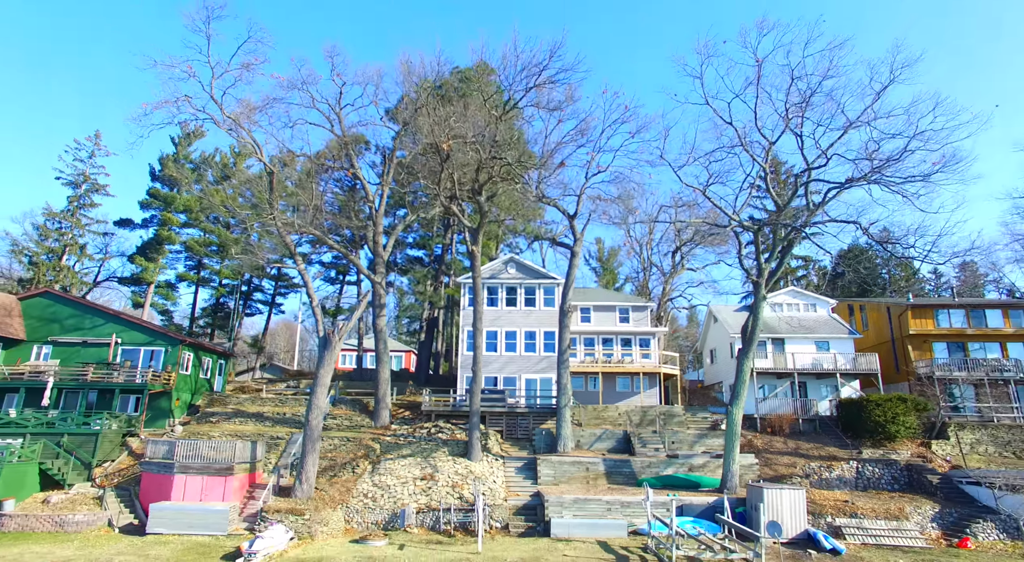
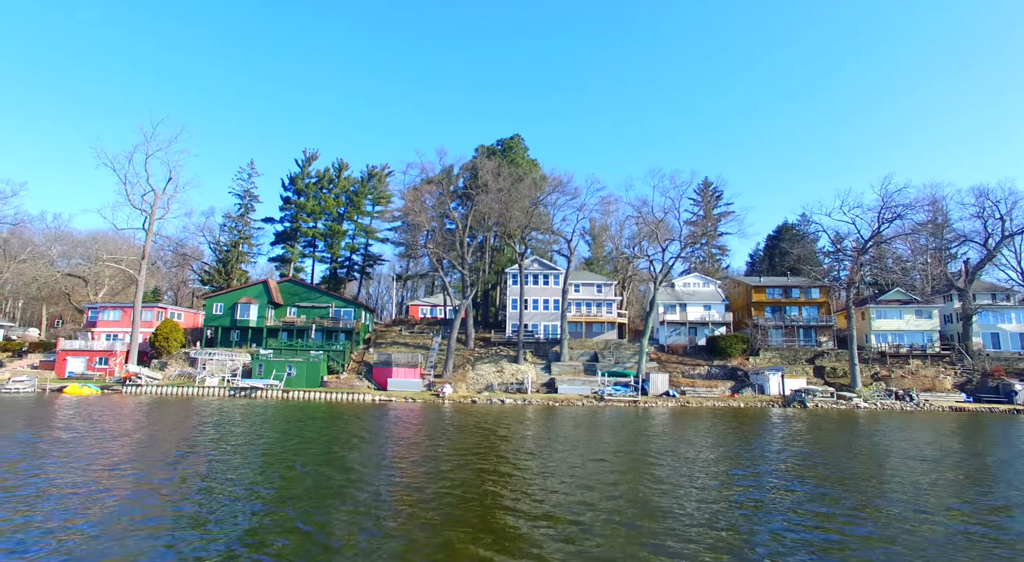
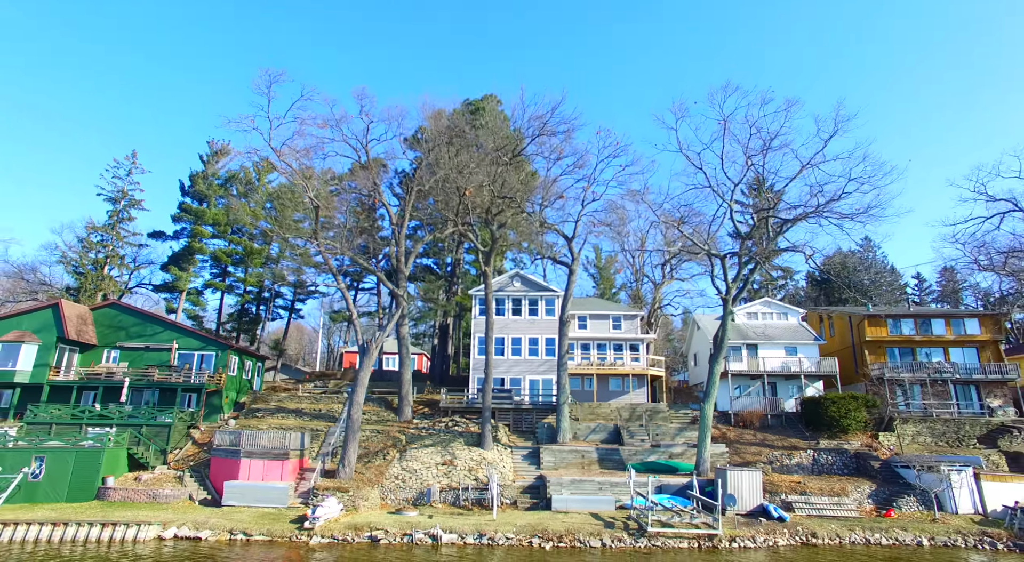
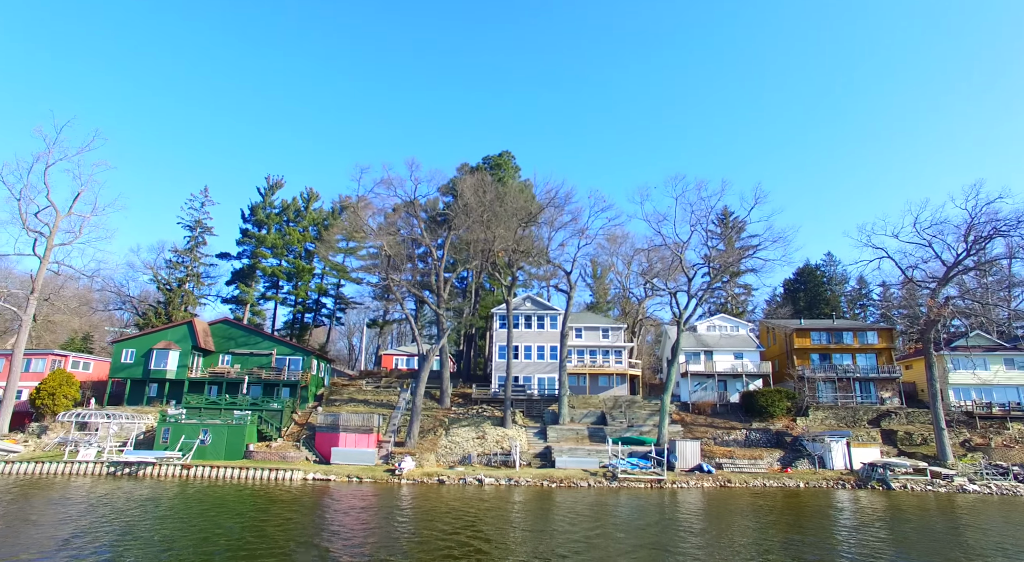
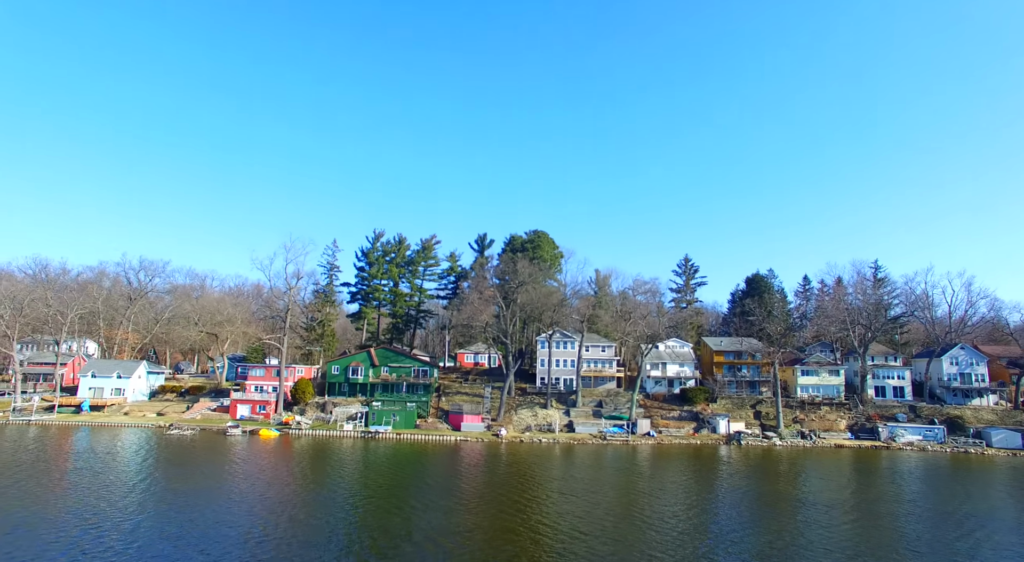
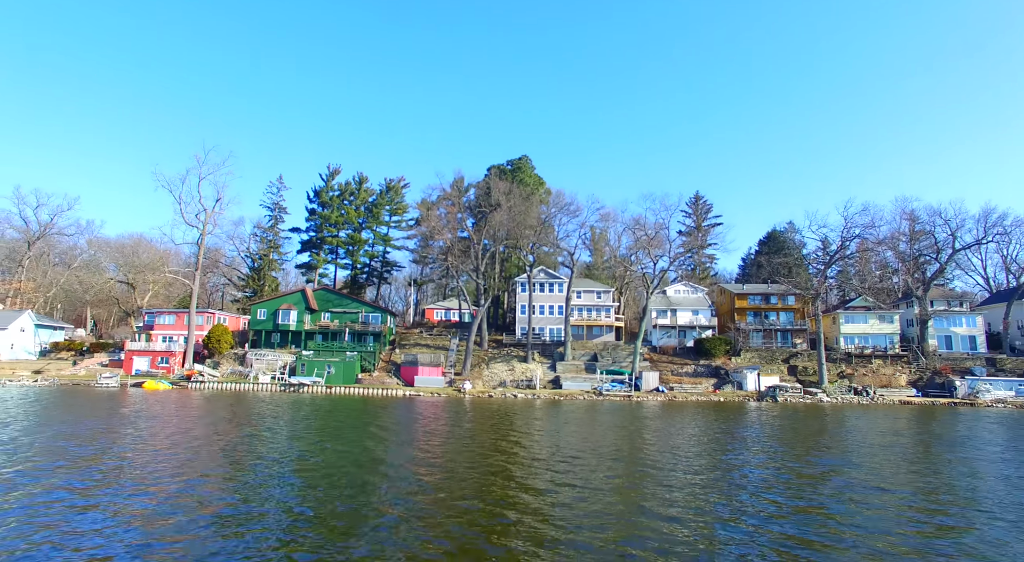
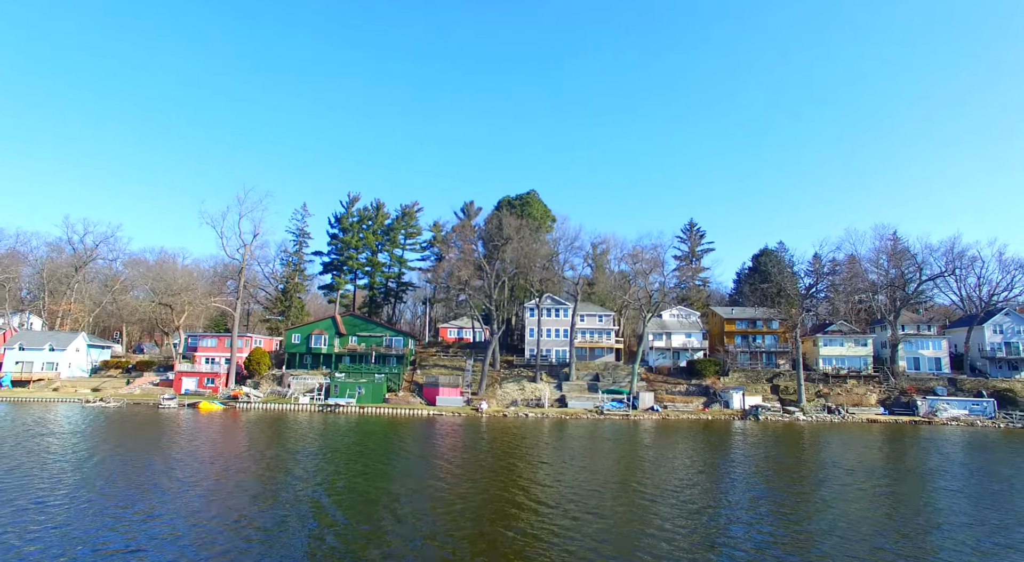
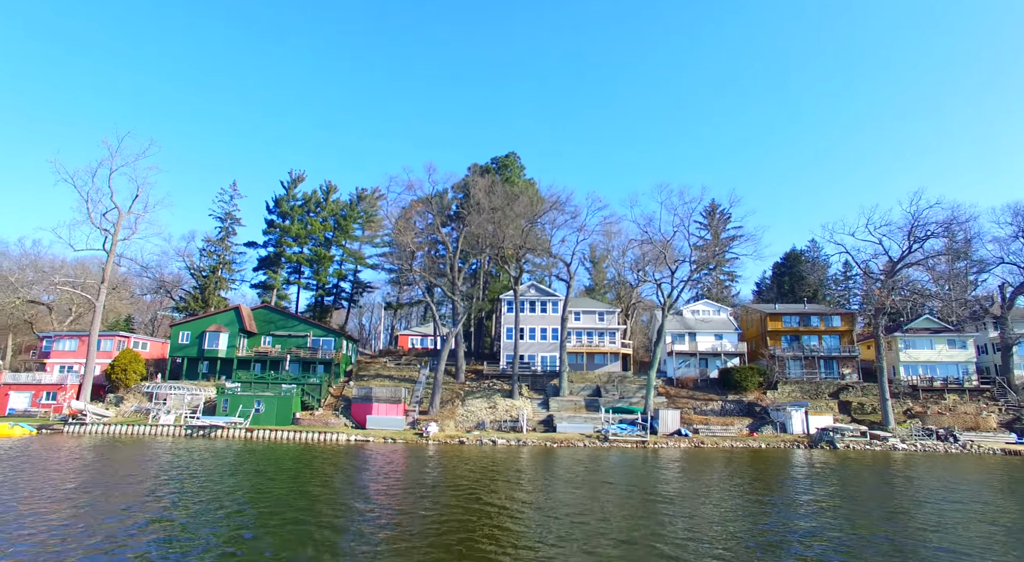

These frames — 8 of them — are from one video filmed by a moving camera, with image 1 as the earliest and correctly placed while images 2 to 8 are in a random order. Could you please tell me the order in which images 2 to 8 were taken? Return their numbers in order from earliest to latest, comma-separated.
3, 4, 8, 2, 6, 7, 5
